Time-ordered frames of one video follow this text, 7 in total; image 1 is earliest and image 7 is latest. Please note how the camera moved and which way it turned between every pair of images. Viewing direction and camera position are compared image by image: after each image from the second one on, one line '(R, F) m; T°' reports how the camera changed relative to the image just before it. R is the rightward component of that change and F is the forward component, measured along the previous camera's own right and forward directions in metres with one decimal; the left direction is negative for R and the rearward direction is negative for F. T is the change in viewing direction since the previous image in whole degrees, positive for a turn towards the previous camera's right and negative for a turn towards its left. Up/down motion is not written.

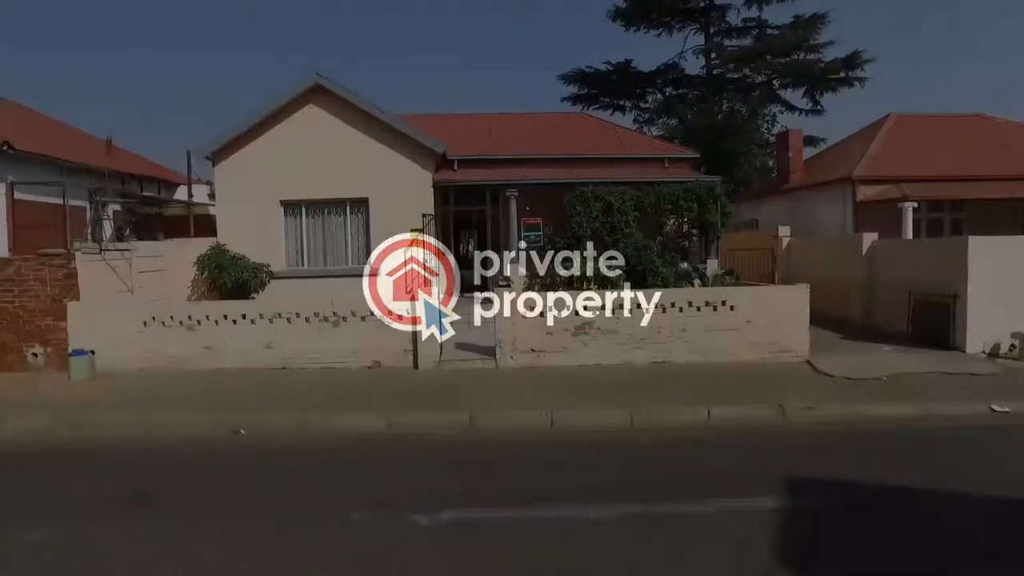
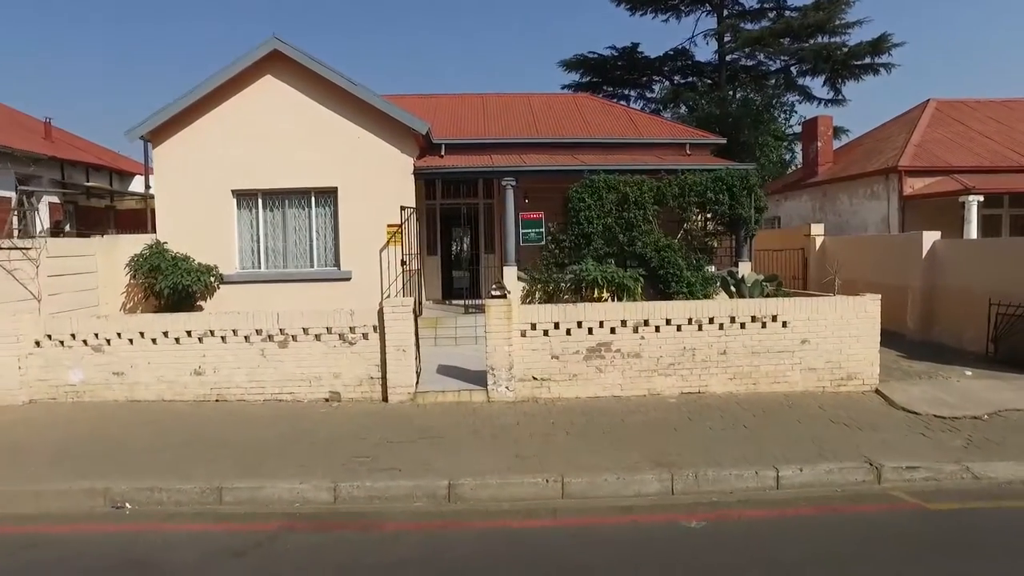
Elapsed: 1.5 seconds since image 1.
(0.0, +2.2) m; 0°
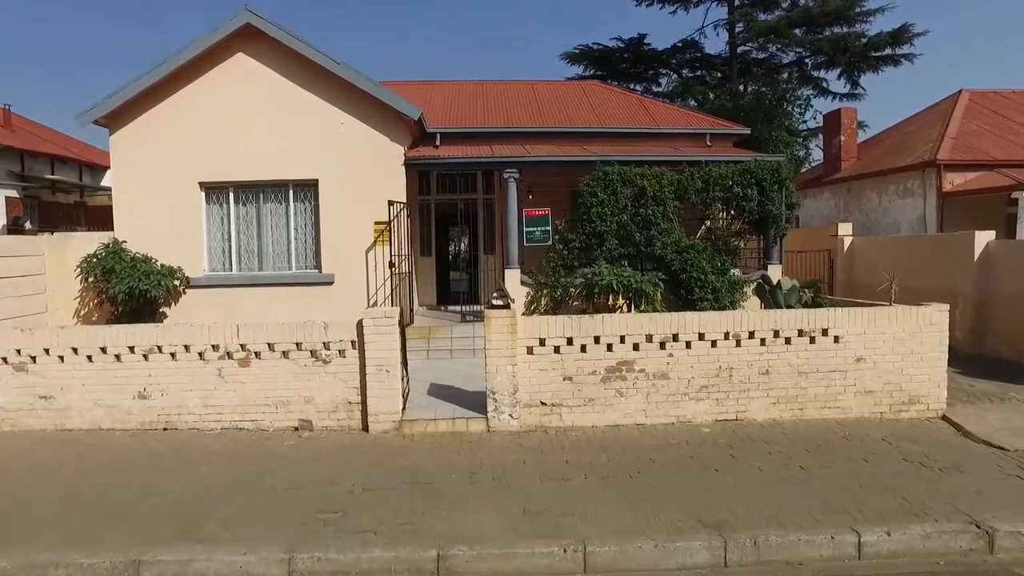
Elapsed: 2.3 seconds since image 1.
(-0.1, +1.3) m; 0°
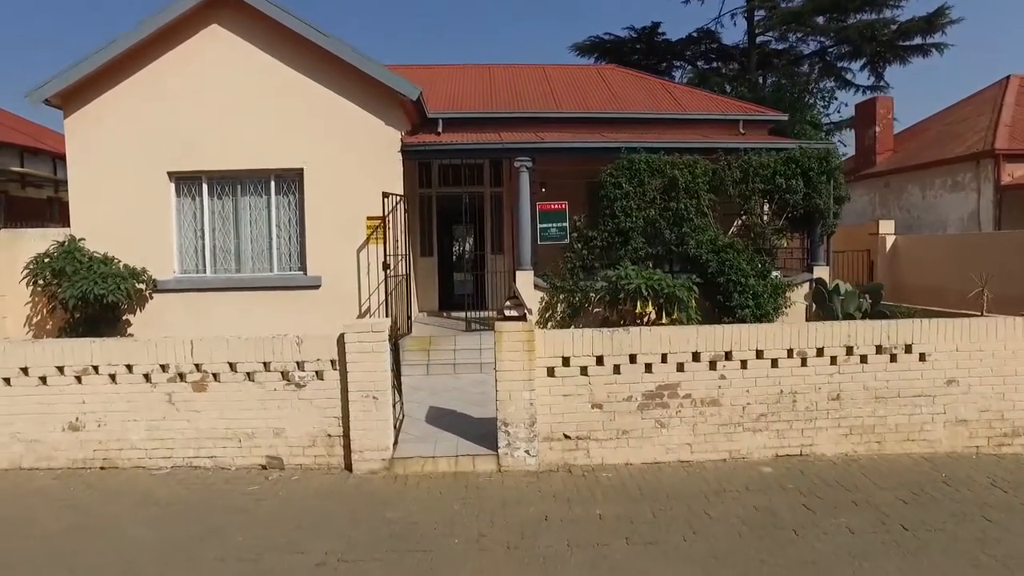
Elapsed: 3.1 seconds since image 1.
(-0.1, +1.3) m; 0°
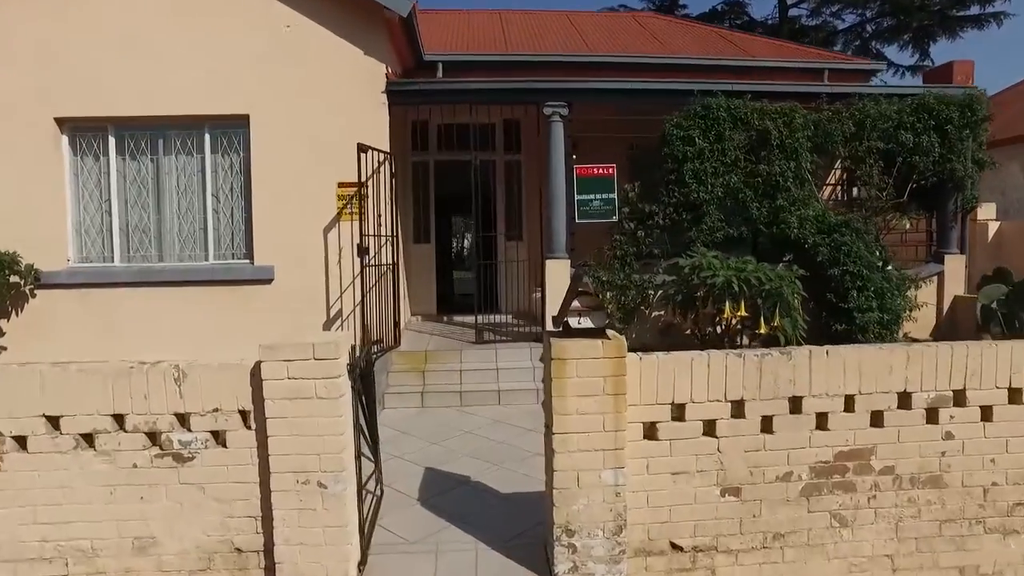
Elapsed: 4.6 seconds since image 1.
(-0.3, +2.6) m; 0°
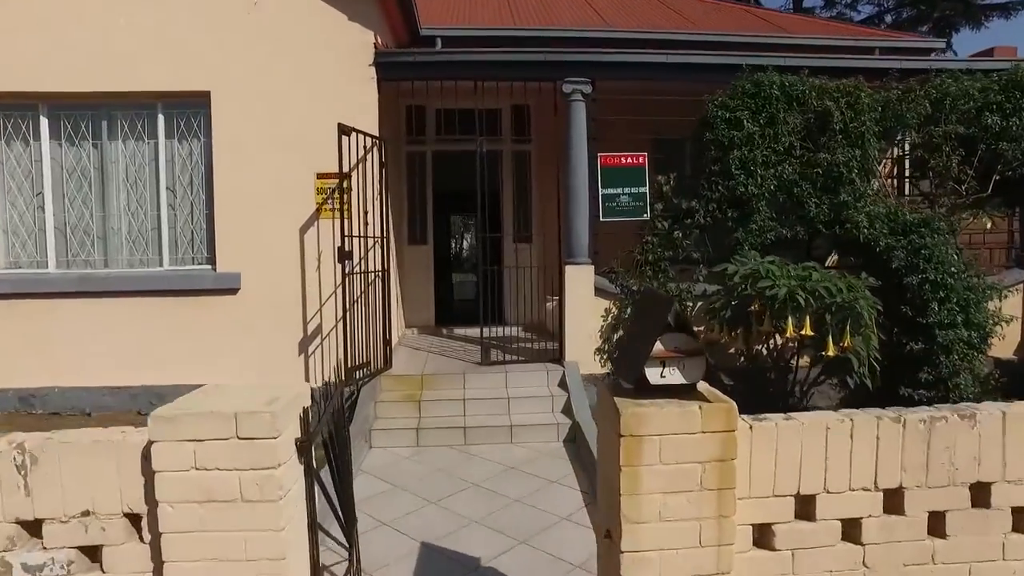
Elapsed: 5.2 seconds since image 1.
(-0.1, +1.1) m; 0°
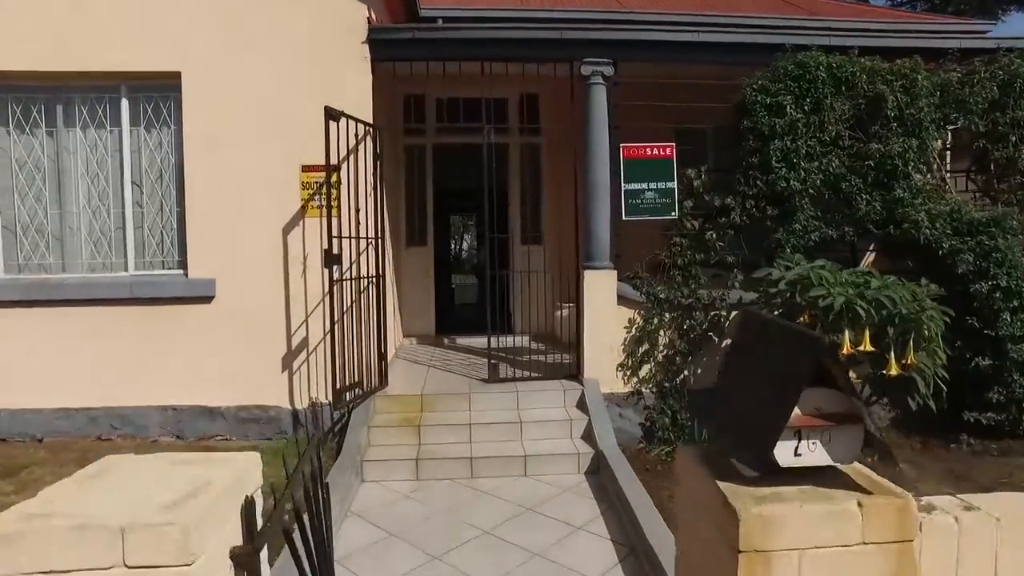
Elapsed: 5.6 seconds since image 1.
(-0.1, +0.7) m; 0°
